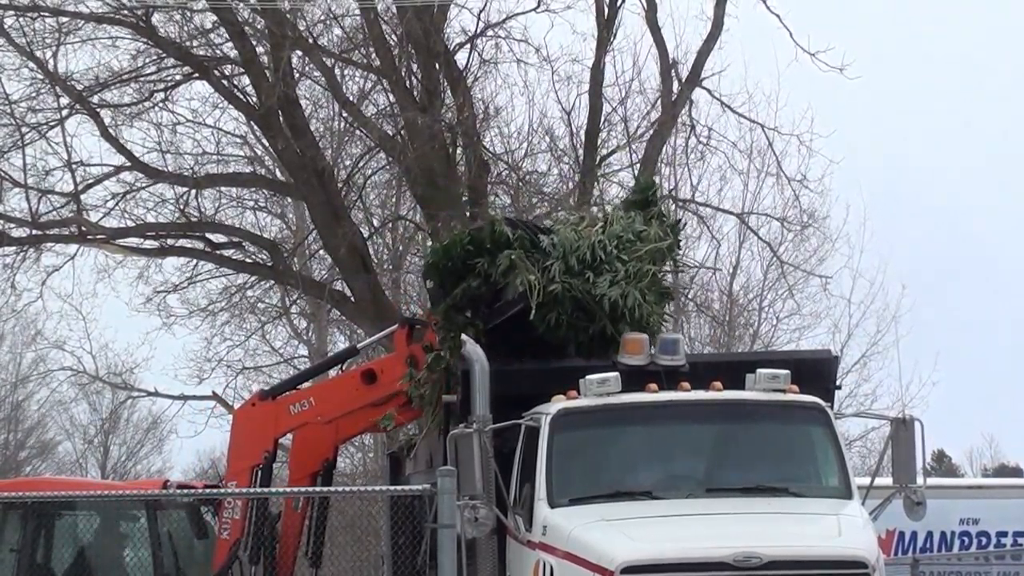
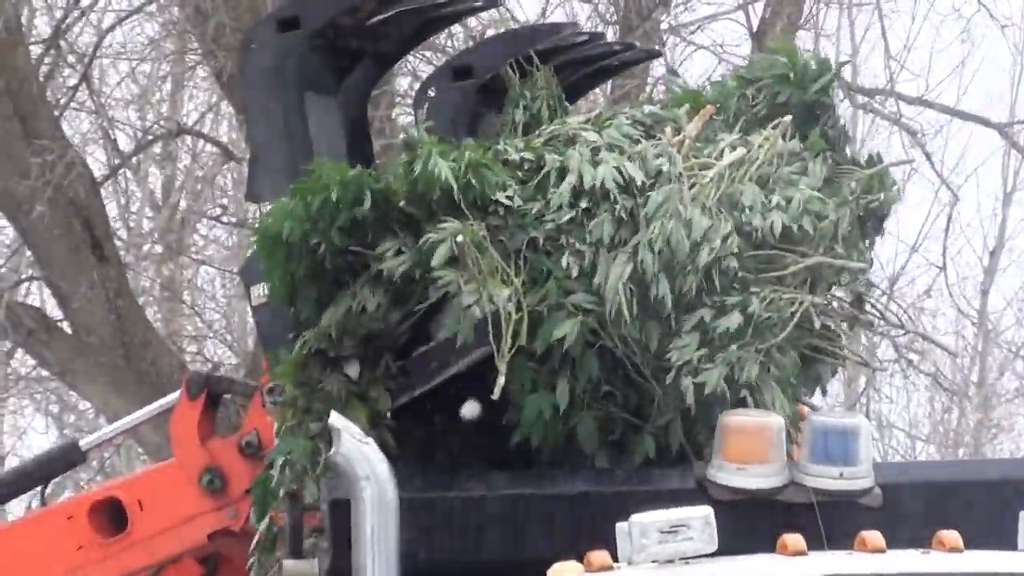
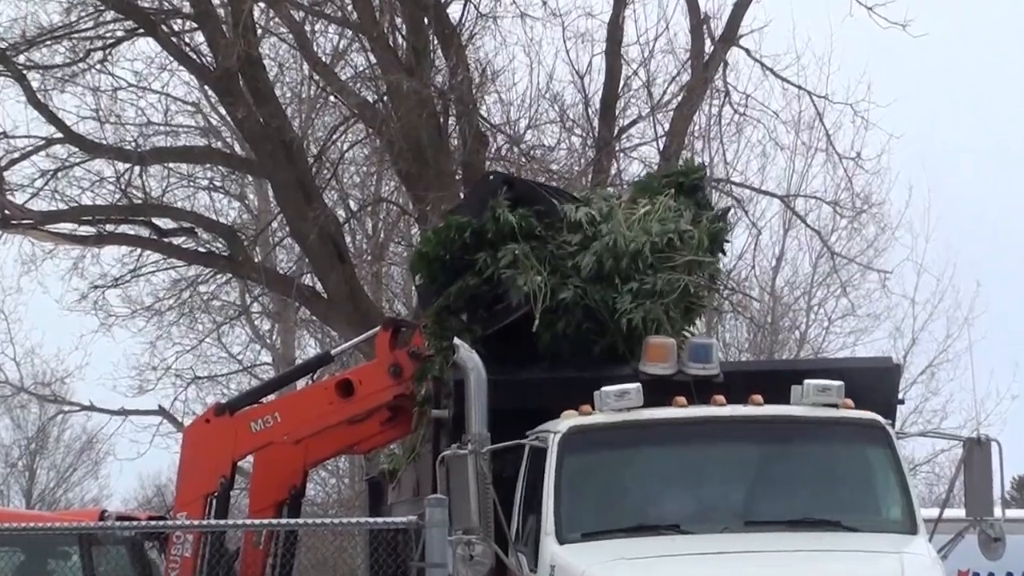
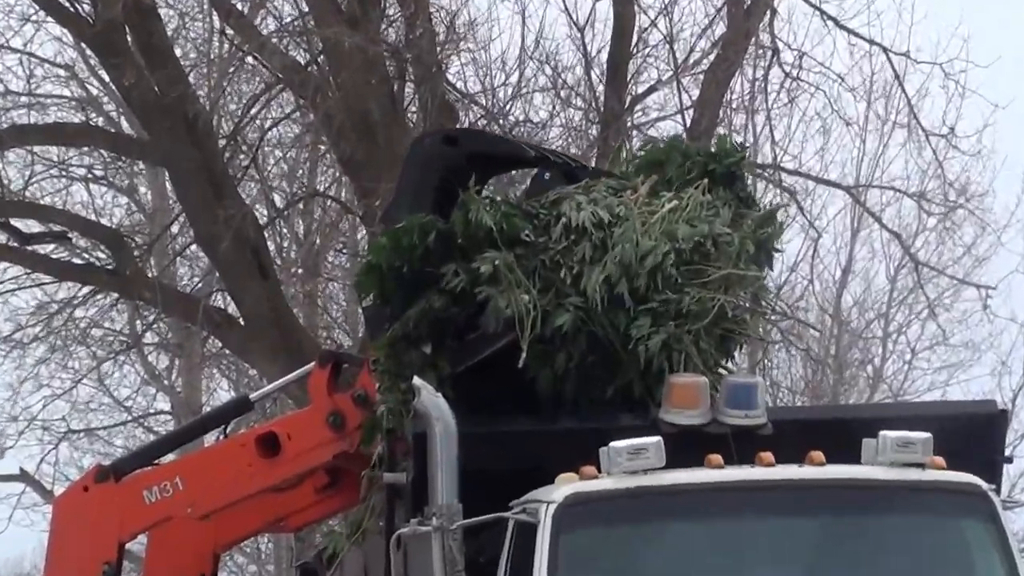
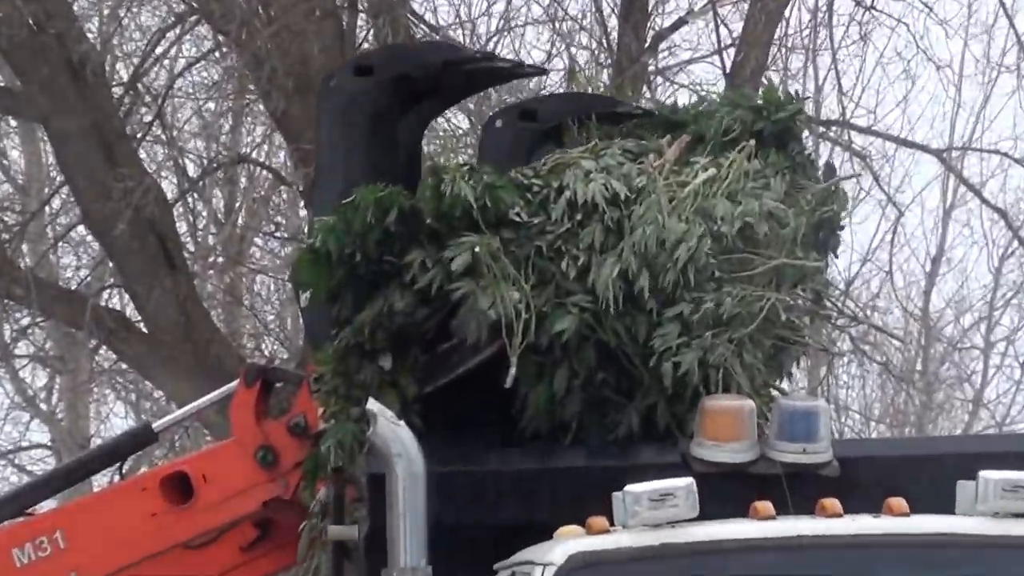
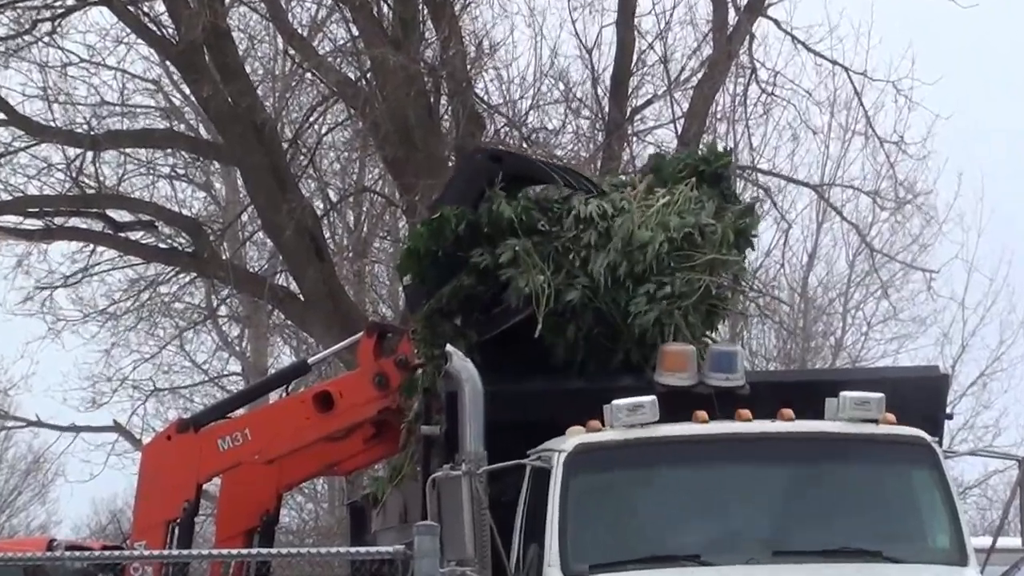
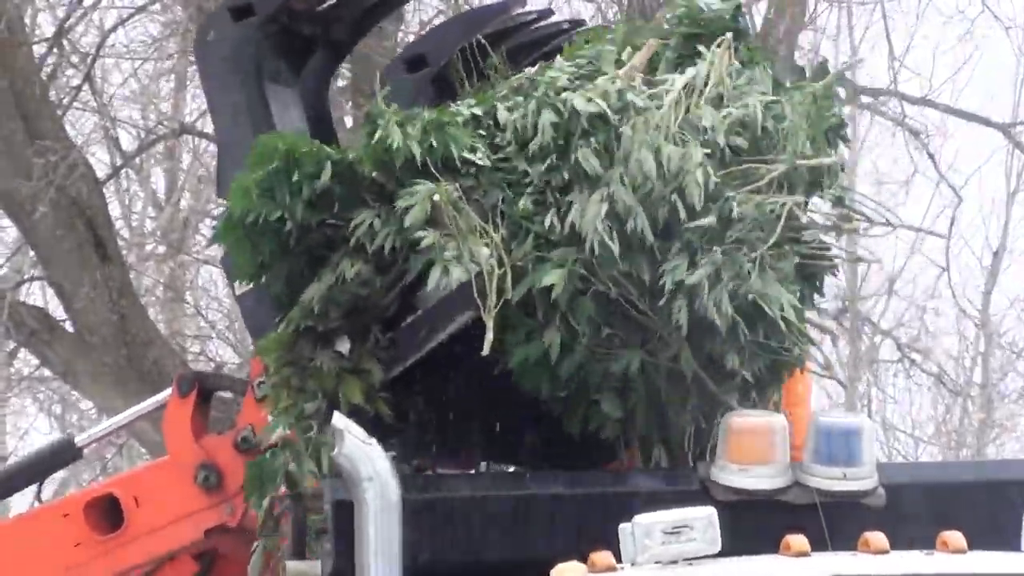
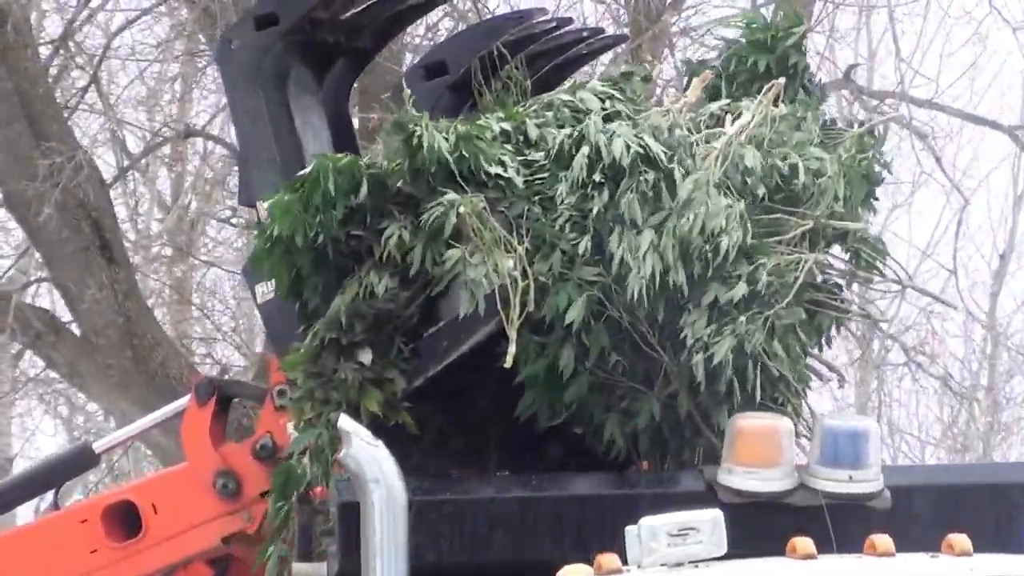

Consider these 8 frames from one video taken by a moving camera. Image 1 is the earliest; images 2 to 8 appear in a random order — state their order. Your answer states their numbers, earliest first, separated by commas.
3, 6, 4, 5, 2, 7, 8
